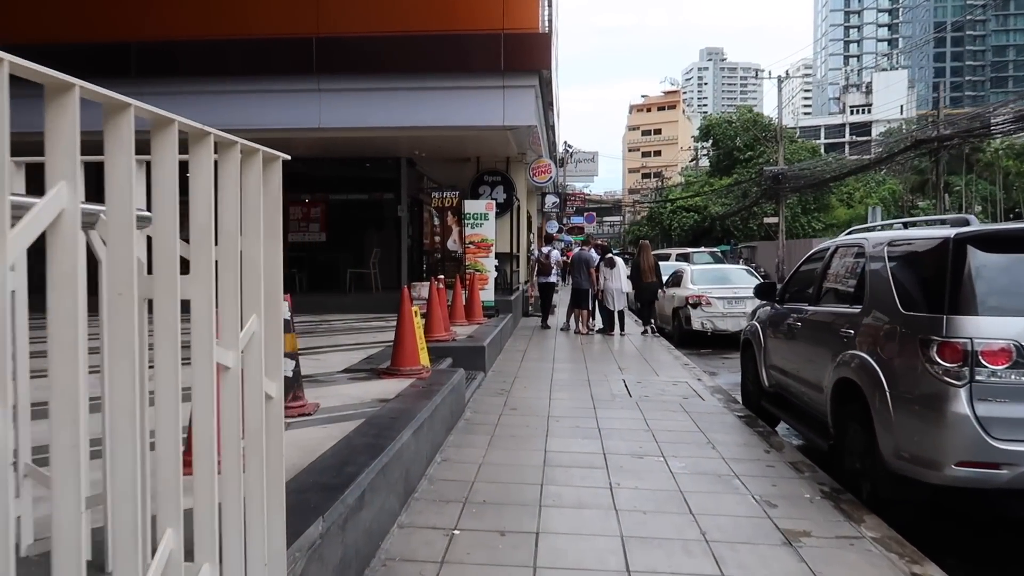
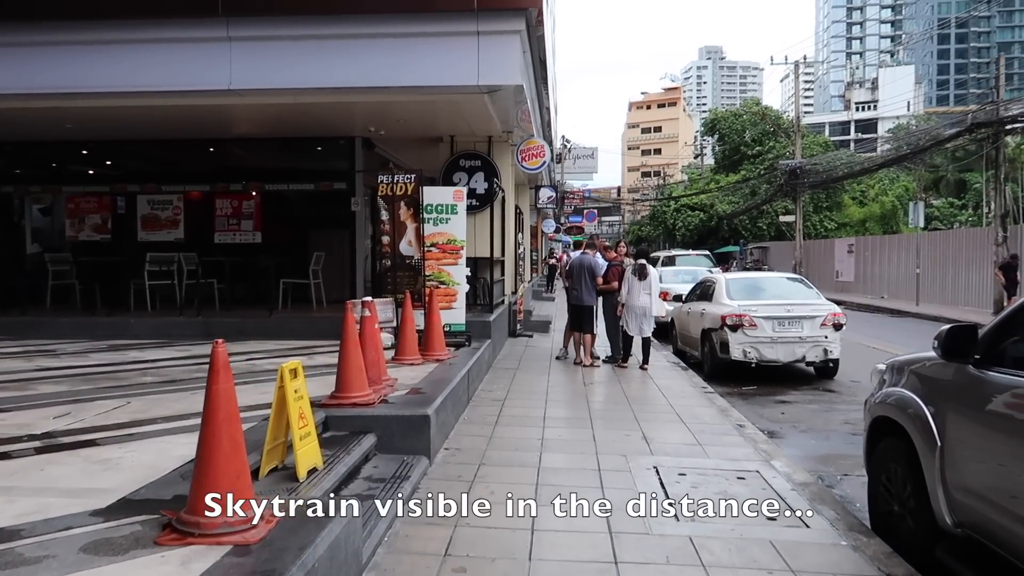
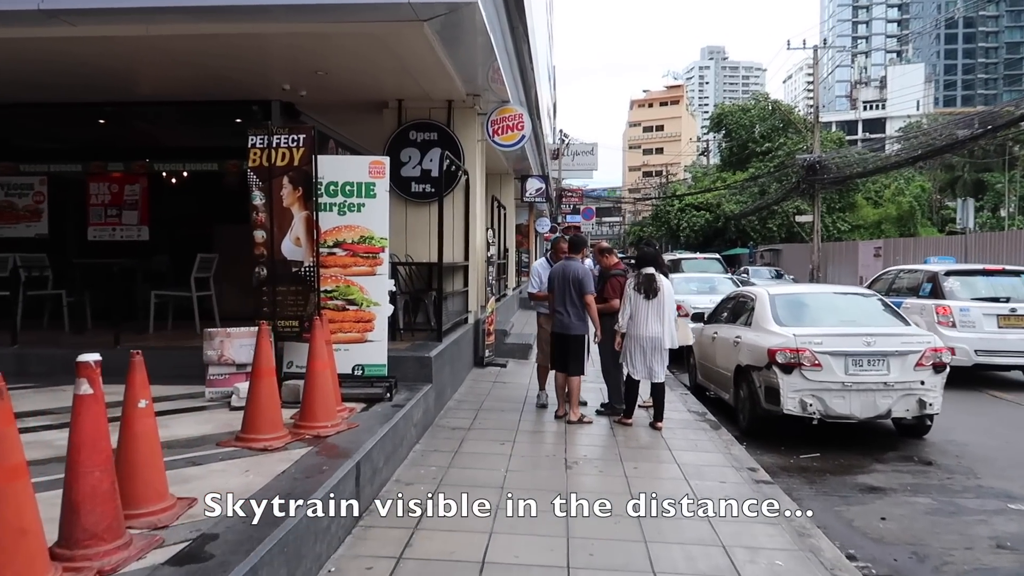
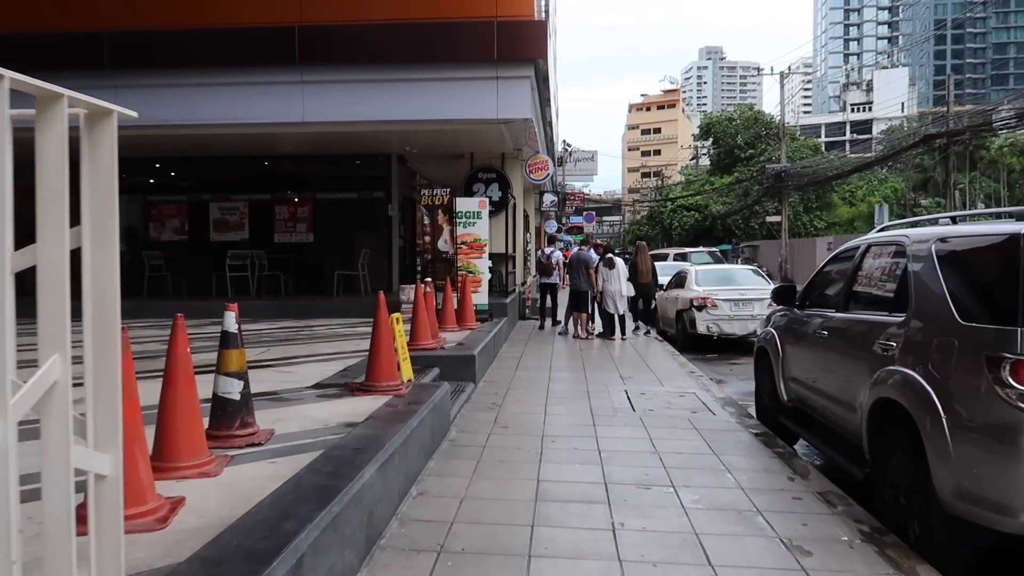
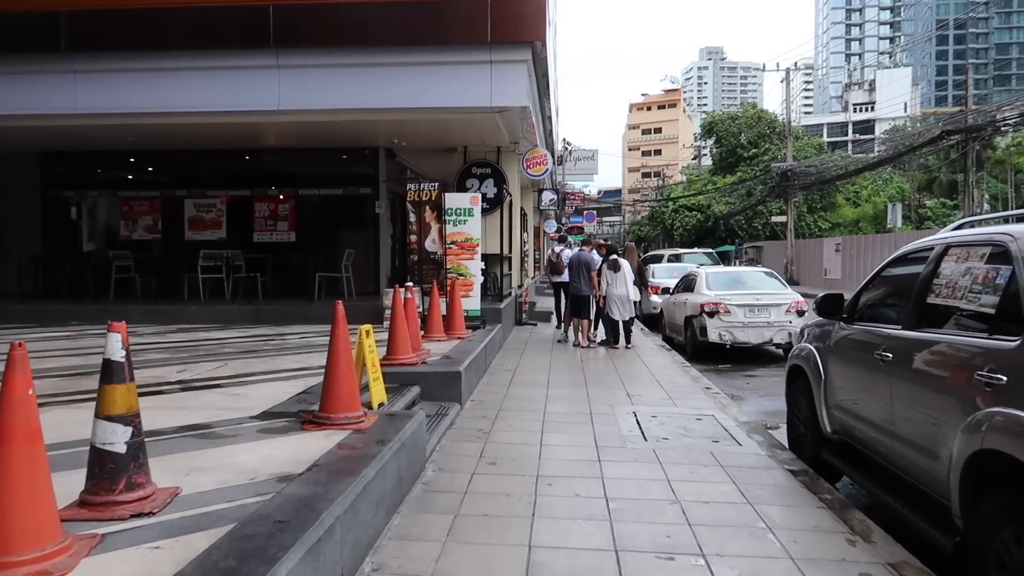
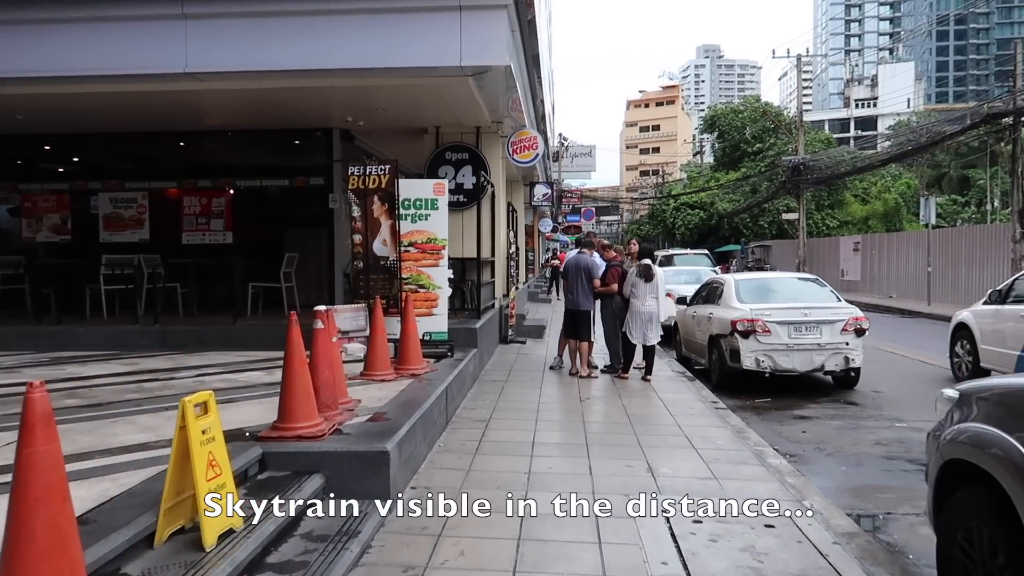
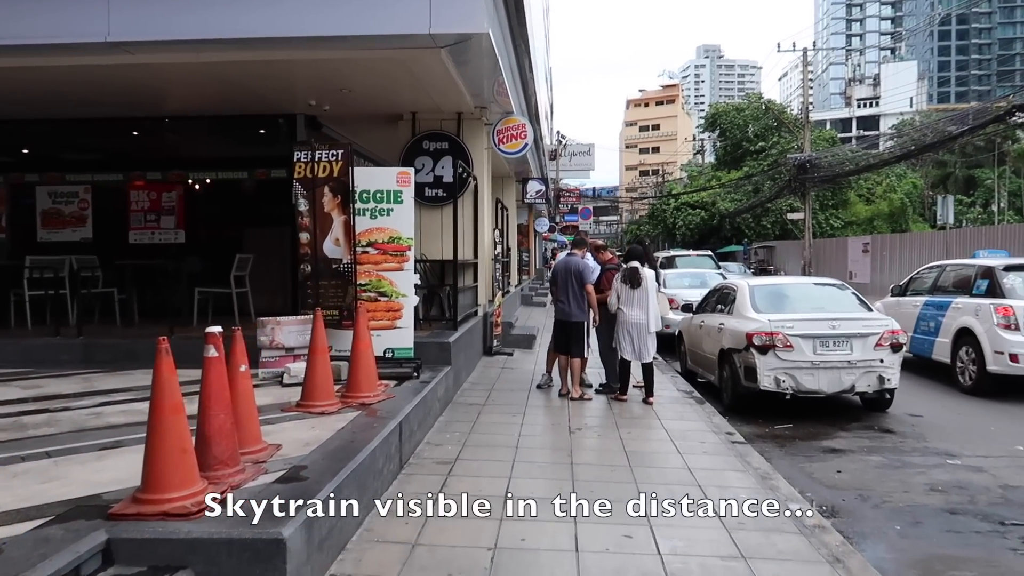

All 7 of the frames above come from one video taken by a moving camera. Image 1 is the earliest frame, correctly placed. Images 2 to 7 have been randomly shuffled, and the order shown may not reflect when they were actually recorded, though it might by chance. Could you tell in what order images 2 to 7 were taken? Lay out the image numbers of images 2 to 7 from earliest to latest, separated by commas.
4, 5, 2, 6, 7, 3
